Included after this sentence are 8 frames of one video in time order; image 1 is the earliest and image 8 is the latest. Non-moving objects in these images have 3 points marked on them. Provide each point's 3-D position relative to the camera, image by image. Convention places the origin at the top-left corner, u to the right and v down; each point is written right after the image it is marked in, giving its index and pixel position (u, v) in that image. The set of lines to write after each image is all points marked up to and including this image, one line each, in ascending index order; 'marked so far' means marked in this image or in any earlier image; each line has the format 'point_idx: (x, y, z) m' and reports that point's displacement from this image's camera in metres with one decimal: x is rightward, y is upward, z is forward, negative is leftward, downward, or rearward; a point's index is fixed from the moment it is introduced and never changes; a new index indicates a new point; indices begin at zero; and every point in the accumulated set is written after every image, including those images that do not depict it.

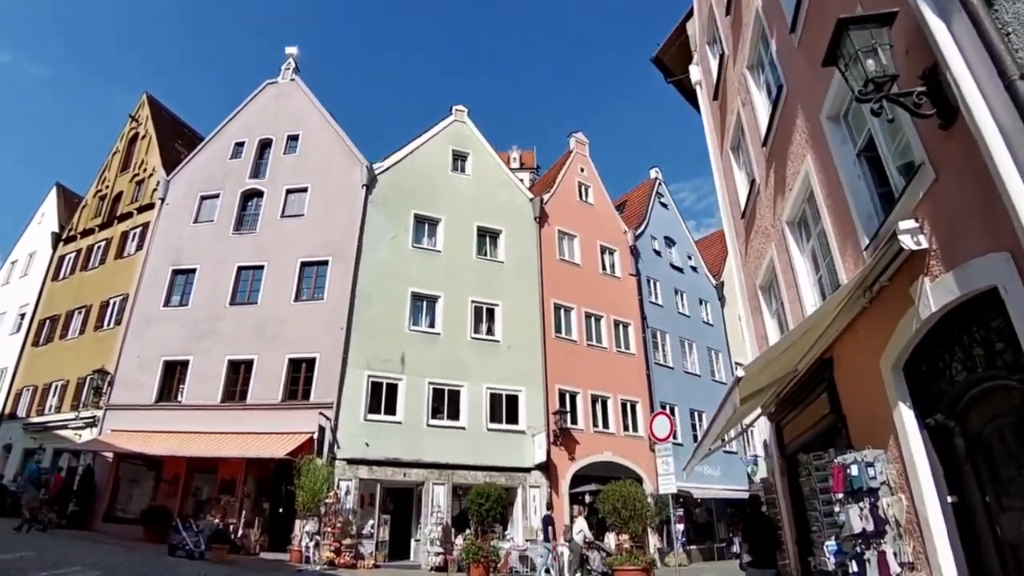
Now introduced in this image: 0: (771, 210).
0: (+4.8, +1.5, +10.5) m
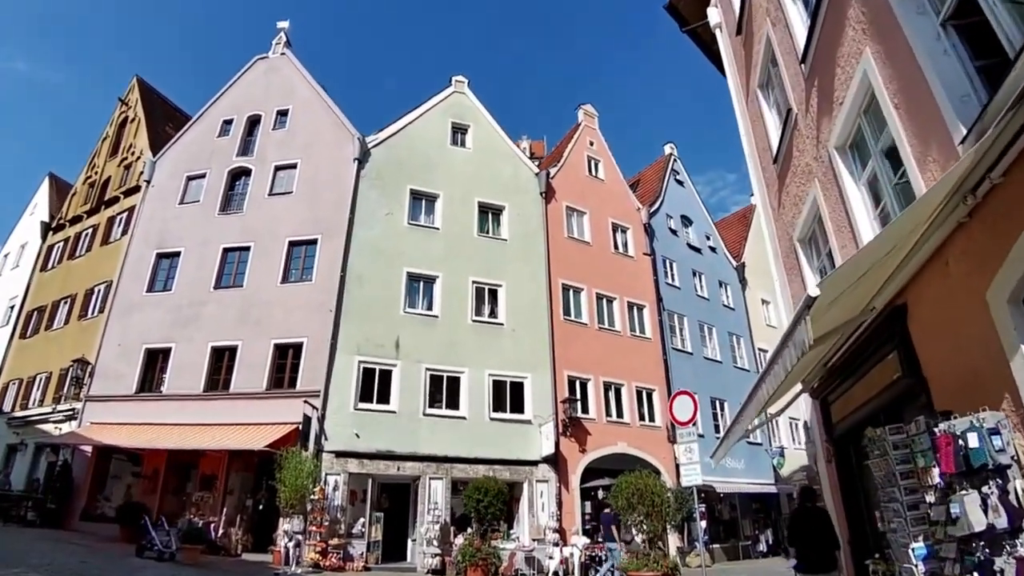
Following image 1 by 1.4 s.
0: (+4.6, +2.3, +8.7) m
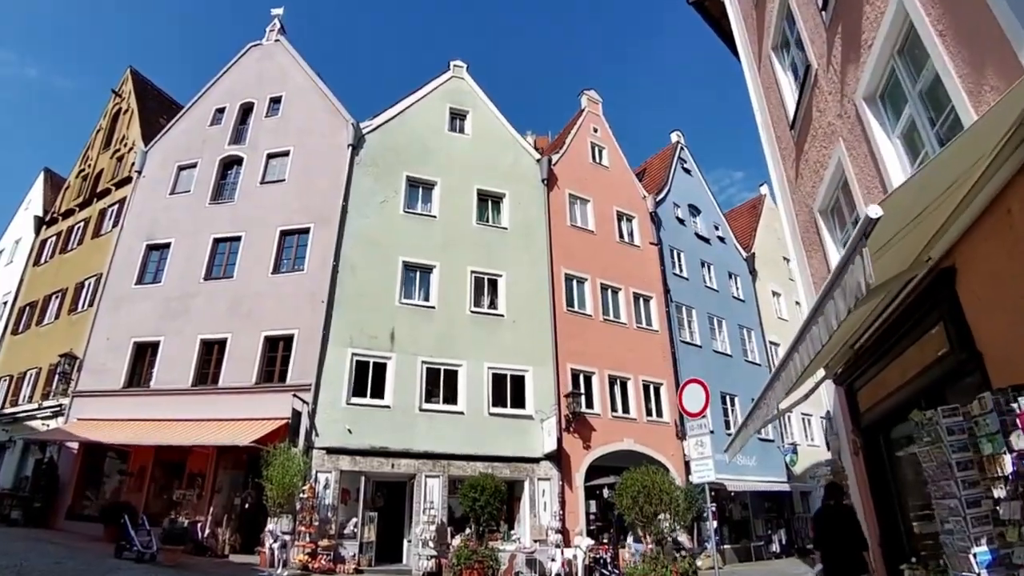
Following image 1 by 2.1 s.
0: (+4.4, +2.7, +7.8) m
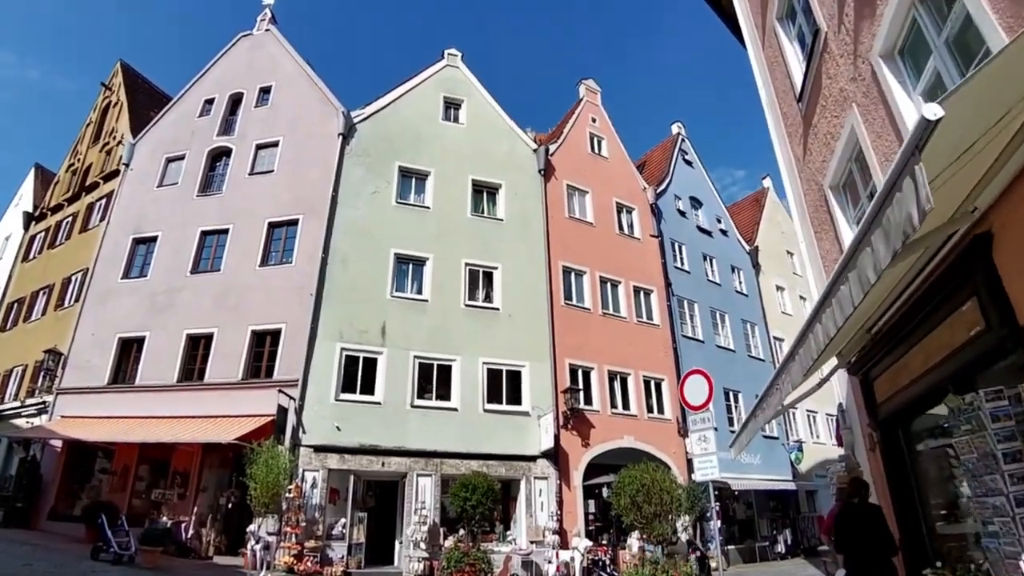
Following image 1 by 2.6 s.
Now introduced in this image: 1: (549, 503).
0: (+4.2, +2.9, +7.1) m
1: (+1.1, -6.4, +16.9) m
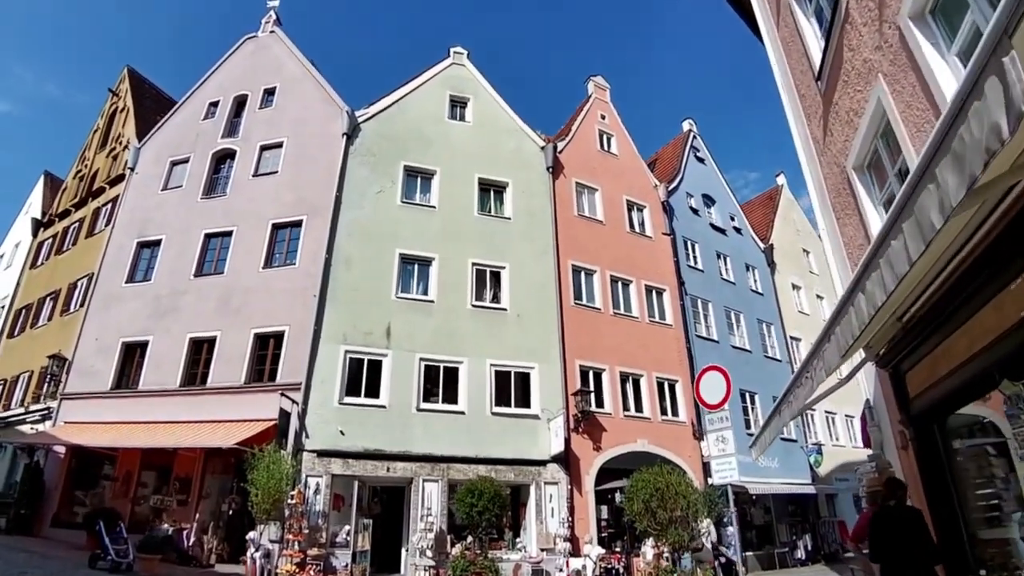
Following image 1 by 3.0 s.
0: (+4.2, +3.1, +6.6) m
1: (+1.4, -6.3, +16.3) m
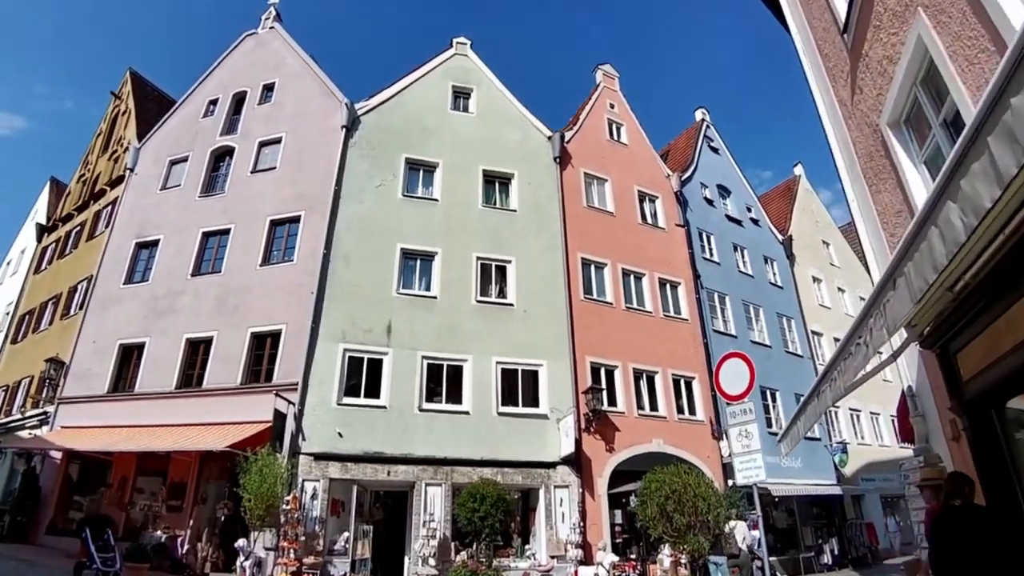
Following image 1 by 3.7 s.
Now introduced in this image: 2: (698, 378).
0: (+4.1, +3.4, +5.7) m
1: (+1.6, -6.1, +15.4) m
2: (+6.4, -3.1, +19.6) m
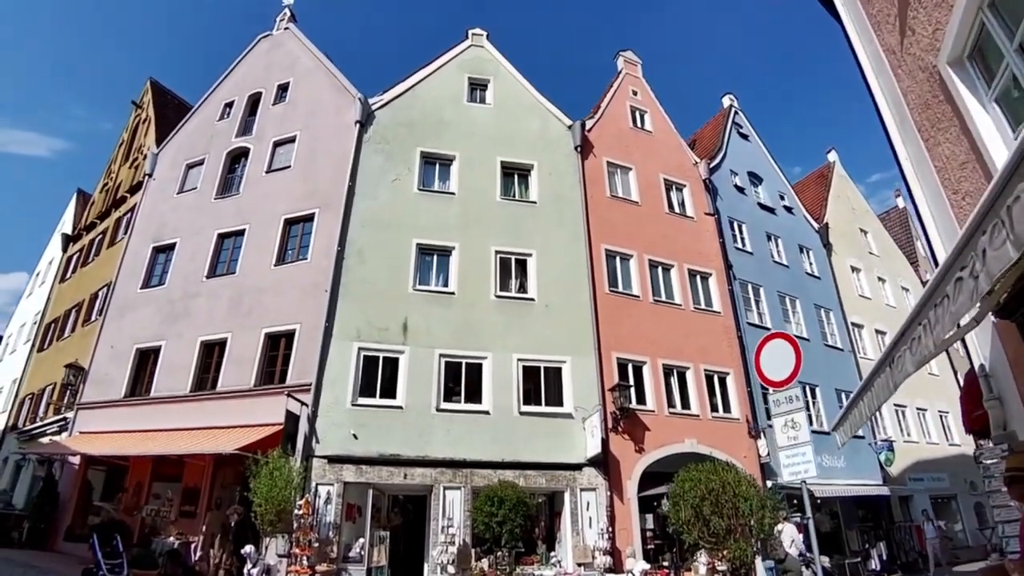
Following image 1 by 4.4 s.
0: (+4.0, +3.8, +4.8) m
1: (+2.2, -5.9, +14.5) m
2: (+7.2, -2.8, +18.5) m
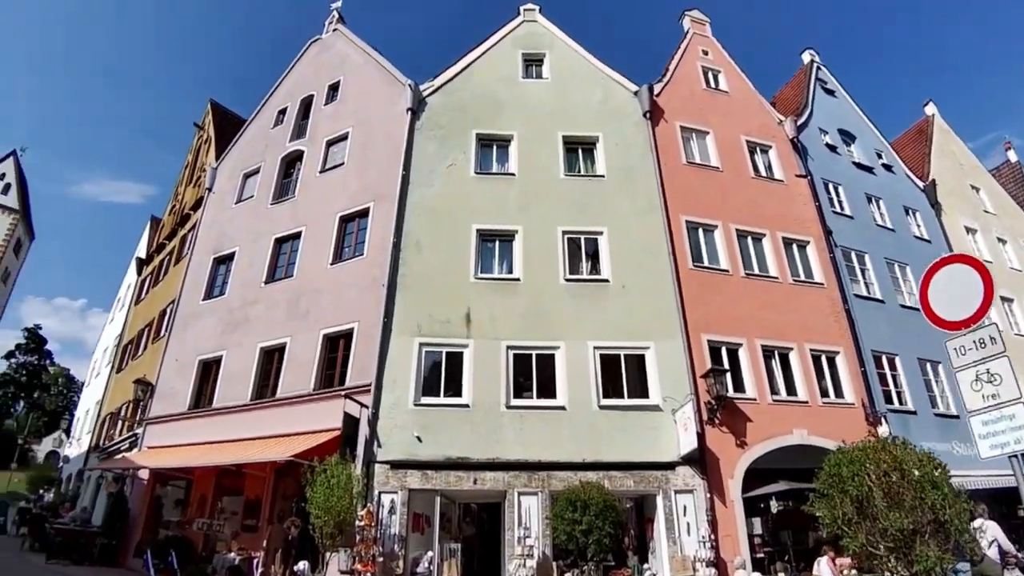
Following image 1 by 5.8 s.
0: (+4.3, +4.8, +2.9) m
1: (+4.2, -5.2, +12.4) m
2: (+9.3, -1.9, +15.9) m
